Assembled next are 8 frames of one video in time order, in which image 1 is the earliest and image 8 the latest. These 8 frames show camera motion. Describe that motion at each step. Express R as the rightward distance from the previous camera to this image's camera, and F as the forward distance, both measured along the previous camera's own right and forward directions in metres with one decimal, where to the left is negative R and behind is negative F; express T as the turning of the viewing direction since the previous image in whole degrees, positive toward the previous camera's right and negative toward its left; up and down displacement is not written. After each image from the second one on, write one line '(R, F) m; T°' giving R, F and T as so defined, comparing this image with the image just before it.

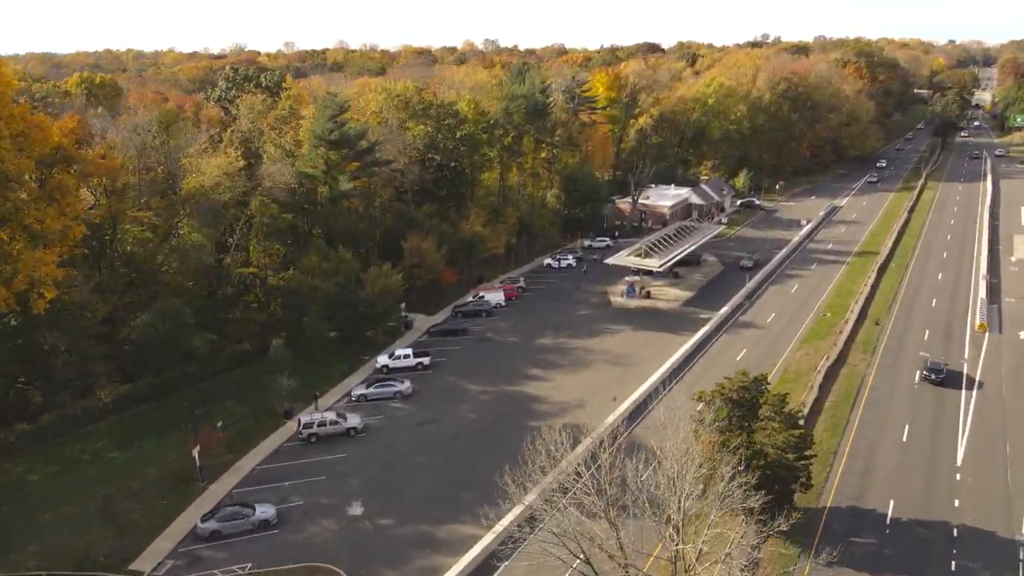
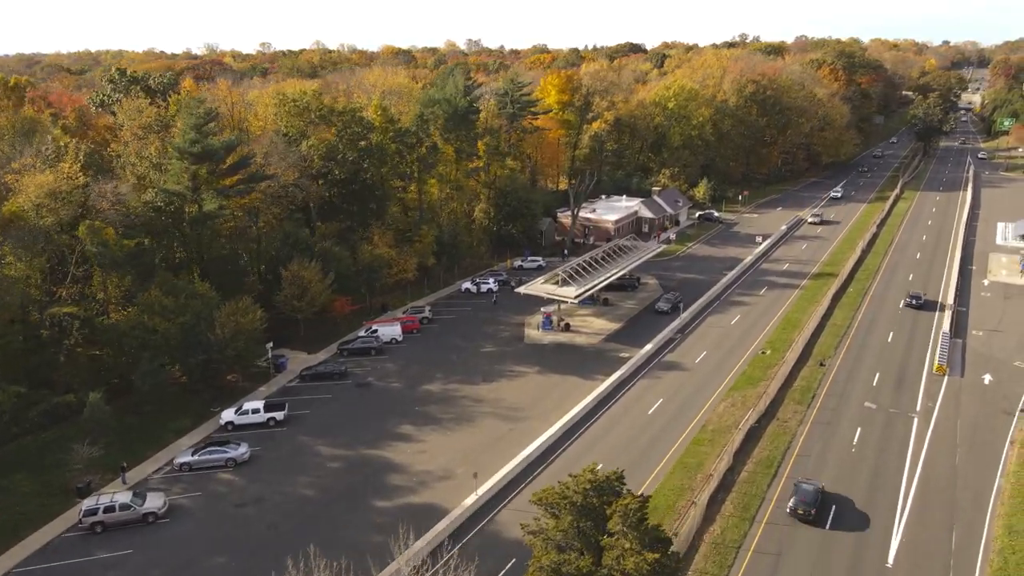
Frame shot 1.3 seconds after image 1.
(+7.4, +7.2) m; 0°
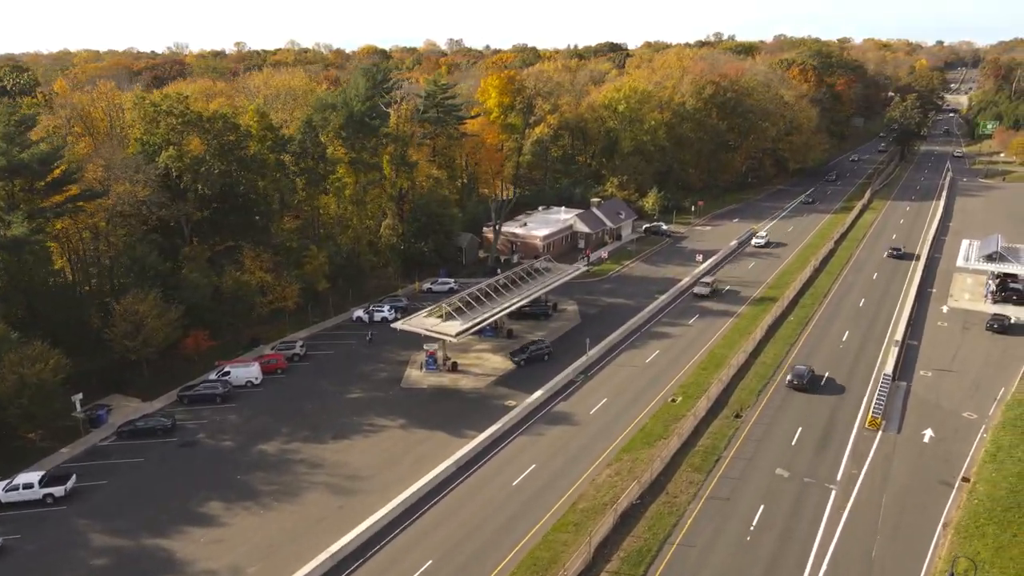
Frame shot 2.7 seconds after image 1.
(+8.0, +7.1) m; 0°
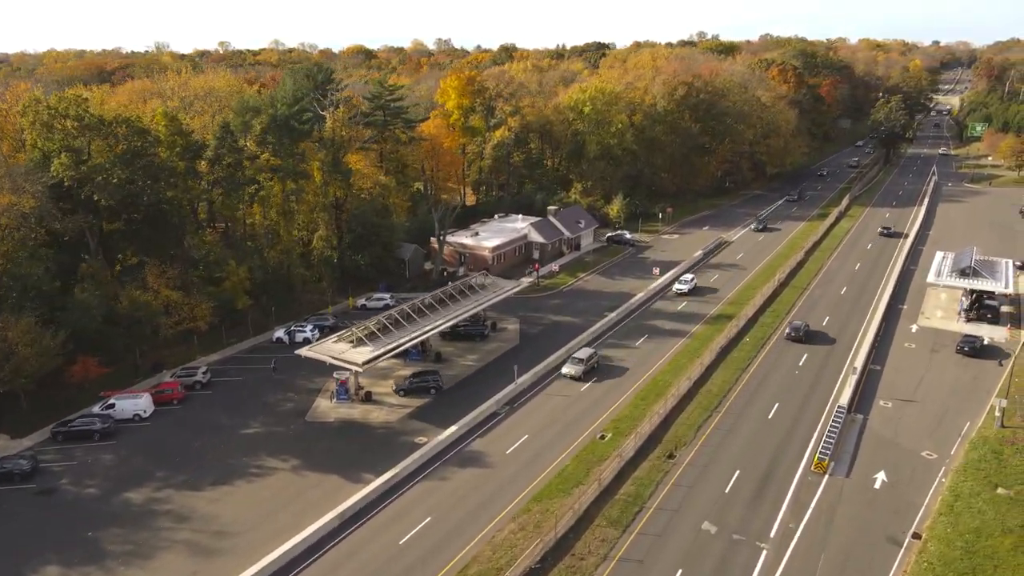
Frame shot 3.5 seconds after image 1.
(+4.9, +4.2) m; 0°
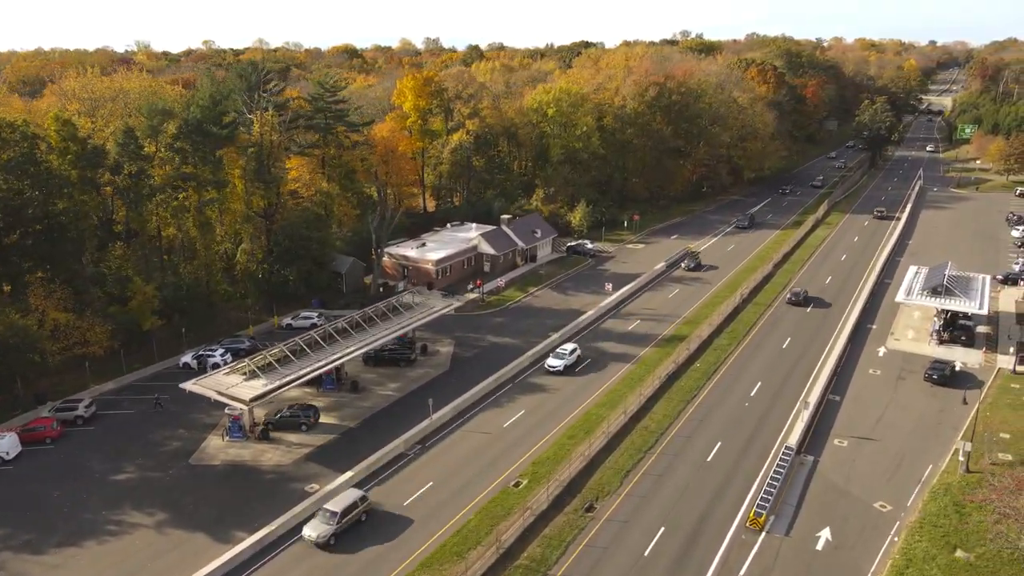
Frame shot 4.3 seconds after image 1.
(+4.7, +4.4) m; 0°
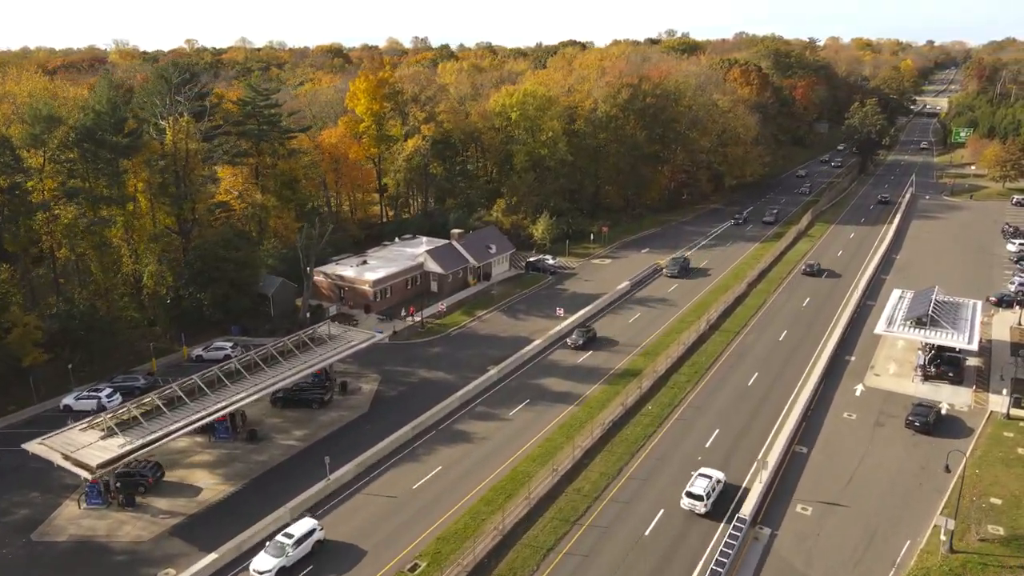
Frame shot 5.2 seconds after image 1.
(+4.3, +5.6) m; 0°
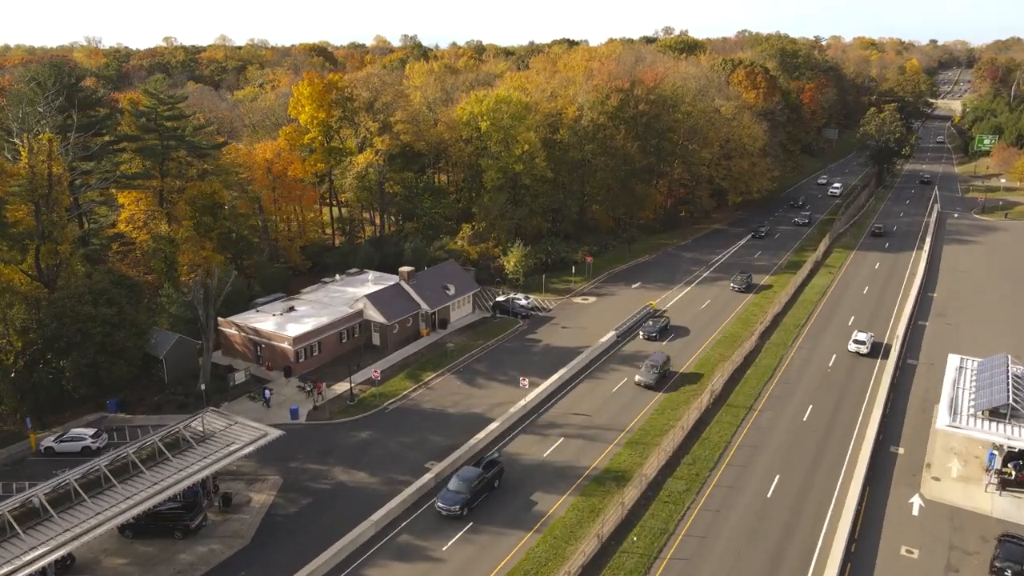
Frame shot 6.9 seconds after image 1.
(+2.7, +11.2) m; 0°
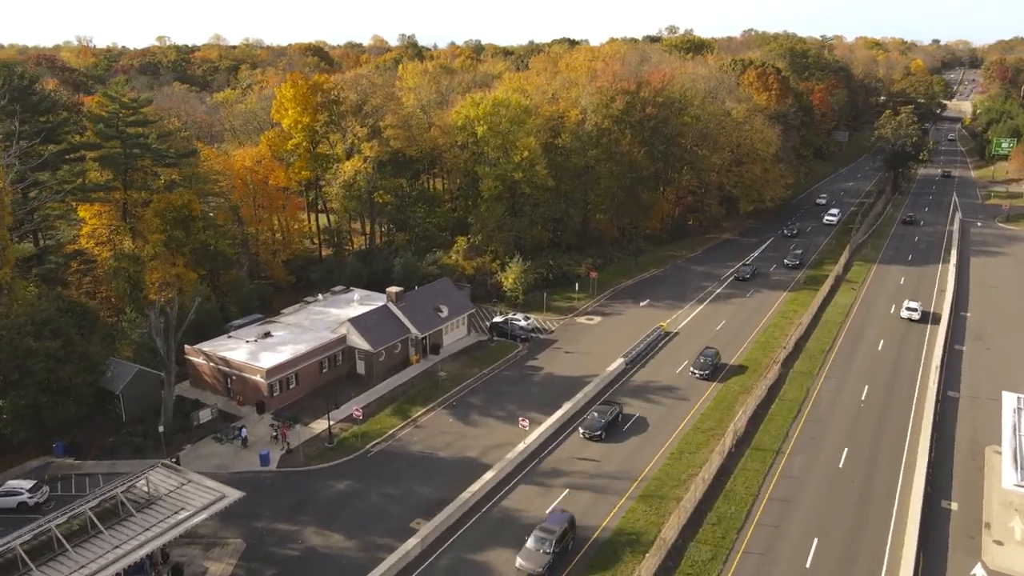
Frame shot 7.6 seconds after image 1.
(+0.1, +4.6) m; 0°
